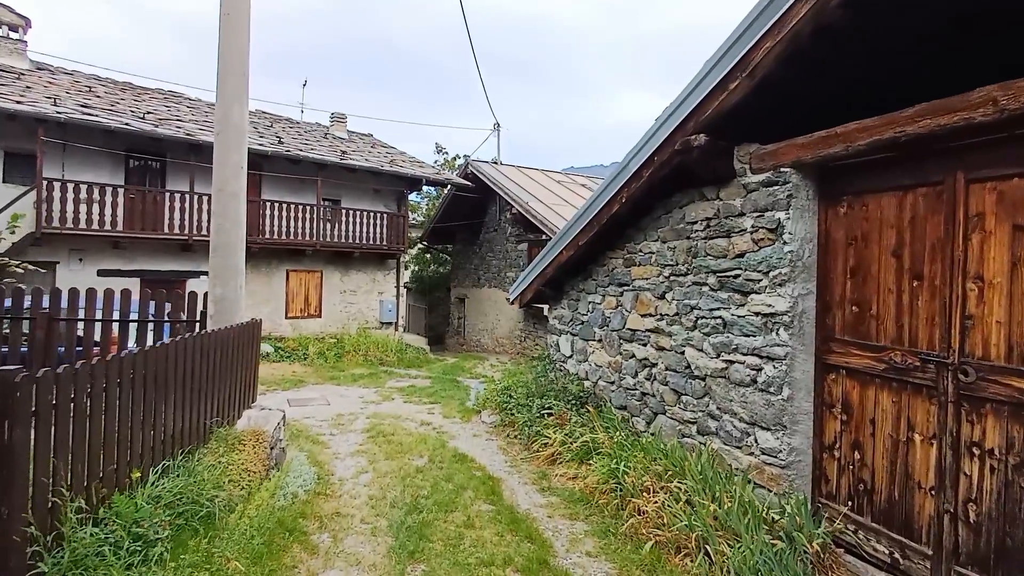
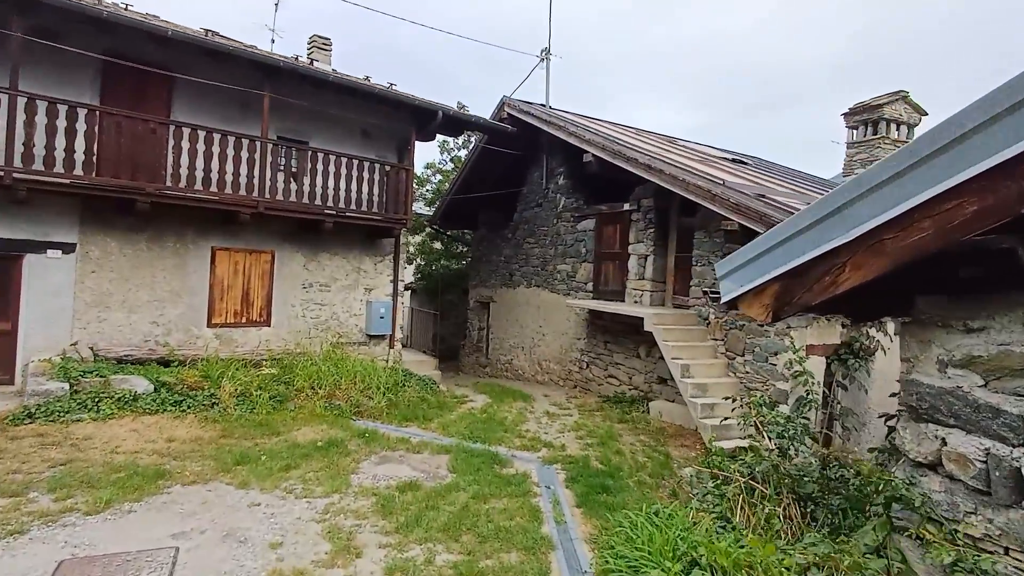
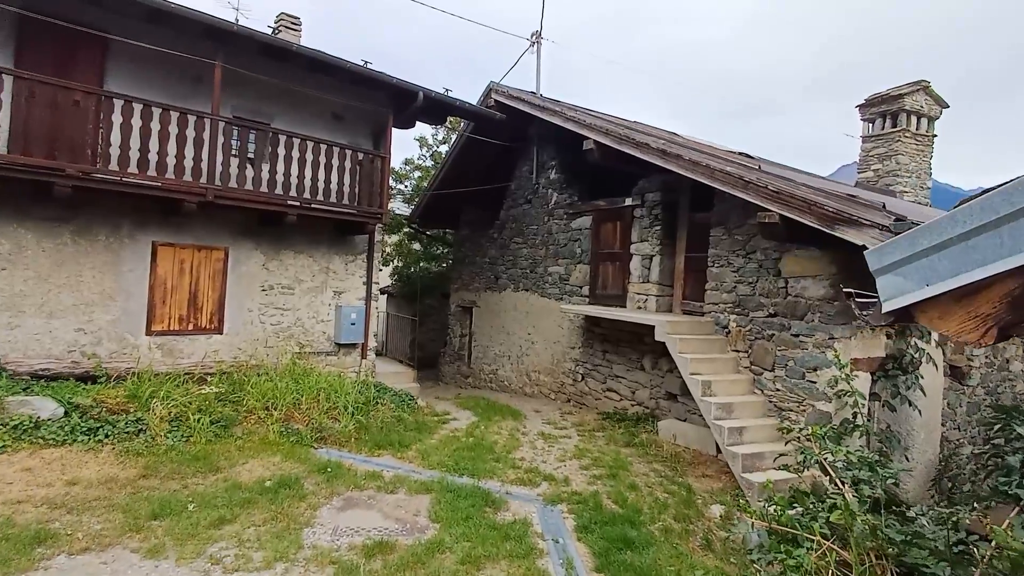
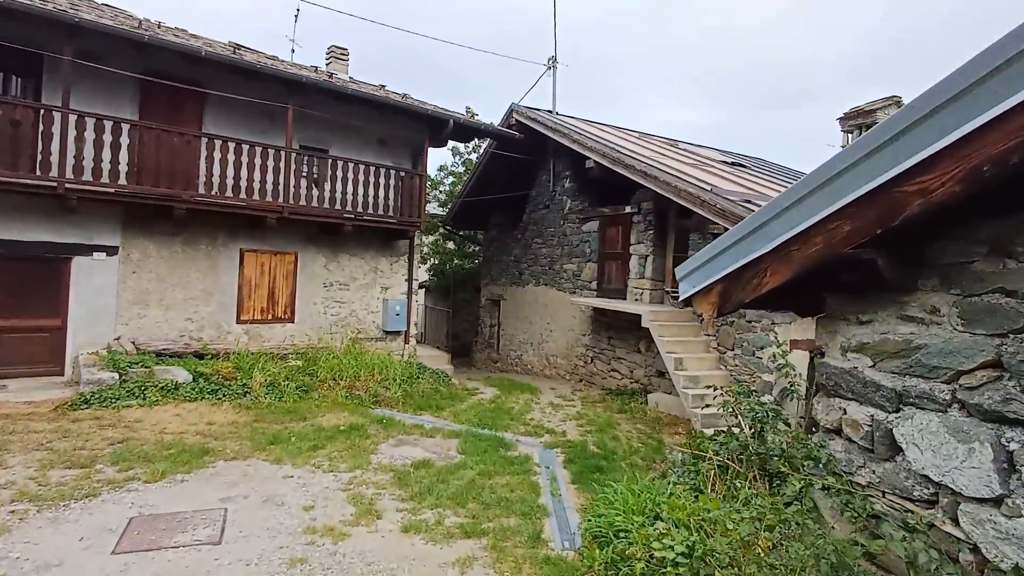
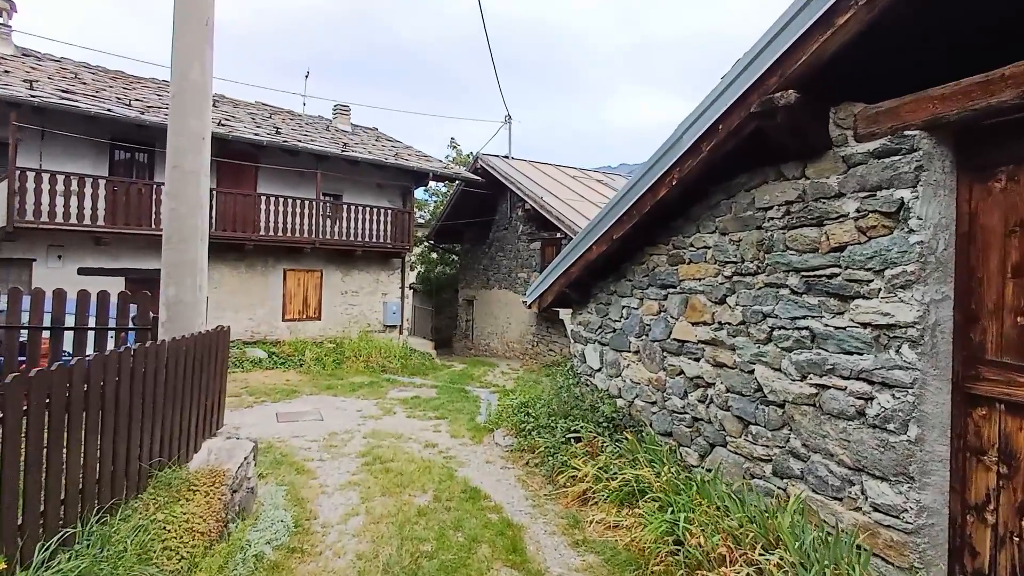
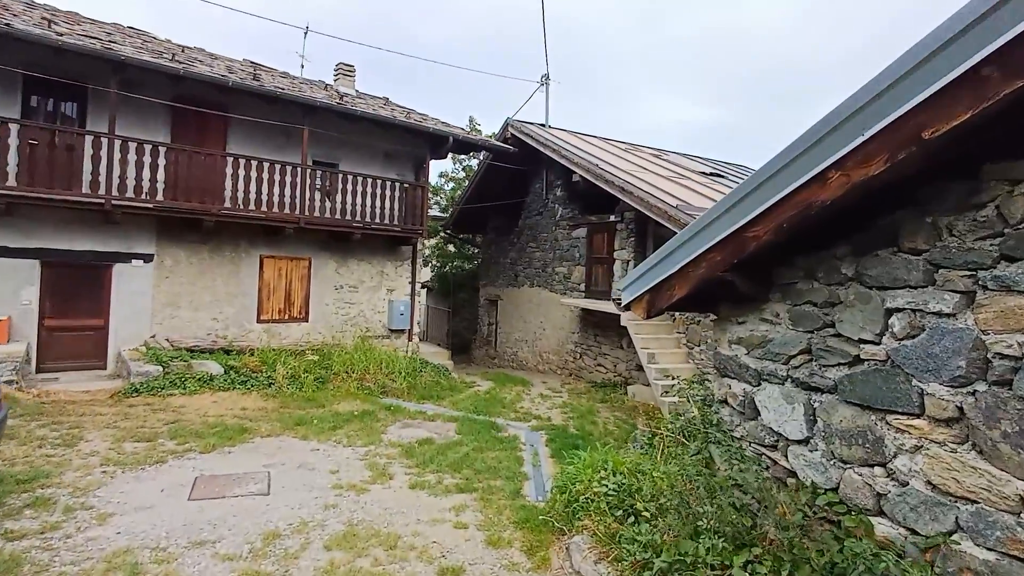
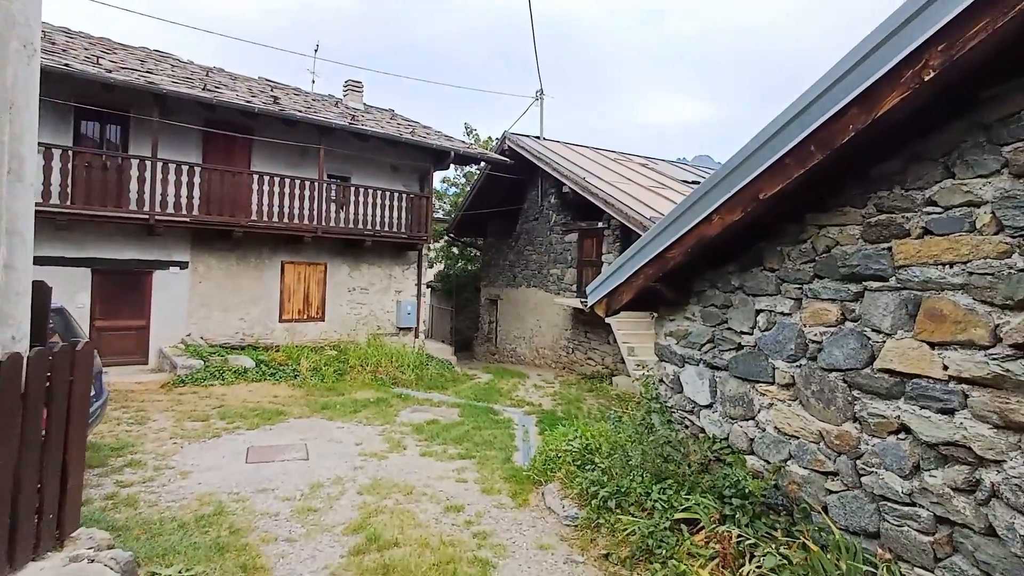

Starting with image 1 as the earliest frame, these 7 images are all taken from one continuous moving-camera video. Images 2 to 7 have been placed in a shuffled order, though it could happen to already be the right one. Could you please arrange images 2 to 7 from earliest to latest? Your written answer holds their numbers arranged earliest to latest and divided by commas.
5, 7, 6, 4, 2, 3
